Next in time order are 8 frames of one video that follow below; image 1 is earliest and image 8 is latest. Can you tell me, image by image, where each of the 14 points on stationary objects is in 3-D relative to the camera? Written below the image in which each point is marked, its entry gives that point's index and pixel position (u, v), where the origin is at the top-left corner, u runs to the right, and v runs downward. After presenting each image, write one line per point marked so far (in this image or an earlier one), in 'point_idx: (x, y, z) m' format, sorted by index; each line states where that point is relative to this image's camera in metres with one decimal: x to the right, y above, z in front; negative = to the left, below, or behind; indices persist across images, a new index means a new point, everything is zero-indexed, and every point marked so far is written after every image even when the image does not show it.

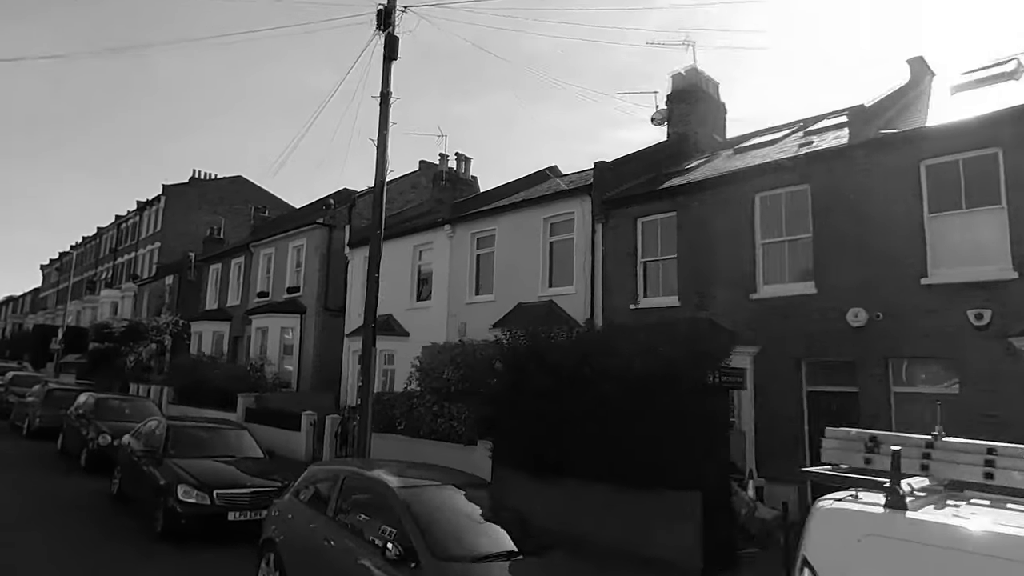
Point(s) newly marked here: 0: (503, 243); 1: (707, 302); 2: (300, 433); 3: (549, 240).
0: (-0.3, +1.1, +15.9) m
1: (+3.6, -0.3, +11.8) m
2: (-5.0, -3.4, +14.8) m
3: (+0.8, +1.2, +15.0) m
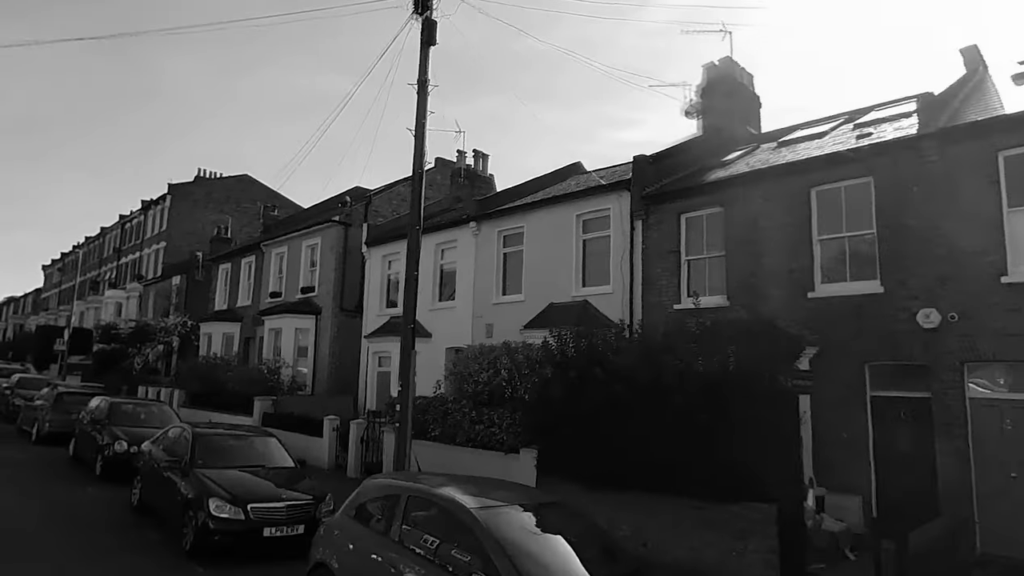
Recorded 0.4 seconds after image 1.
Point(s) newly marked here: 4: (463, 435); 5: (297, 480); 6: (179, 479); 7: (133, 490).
0: (+0.4, +1.2, +15.3) m
1: (+4.3, -0.2, +11.1) m
2: (-4.3, -3.4, +14.2) m
3: (+1.5, +1.2, +14.3) m
4: (-0.9, -2.5, +11.0) m
5: (-3.1, -2.8, +9.1) m
6: (-4.7, -2.7, +8.9) m
7: (-6.2, -3.3, +10.4) m
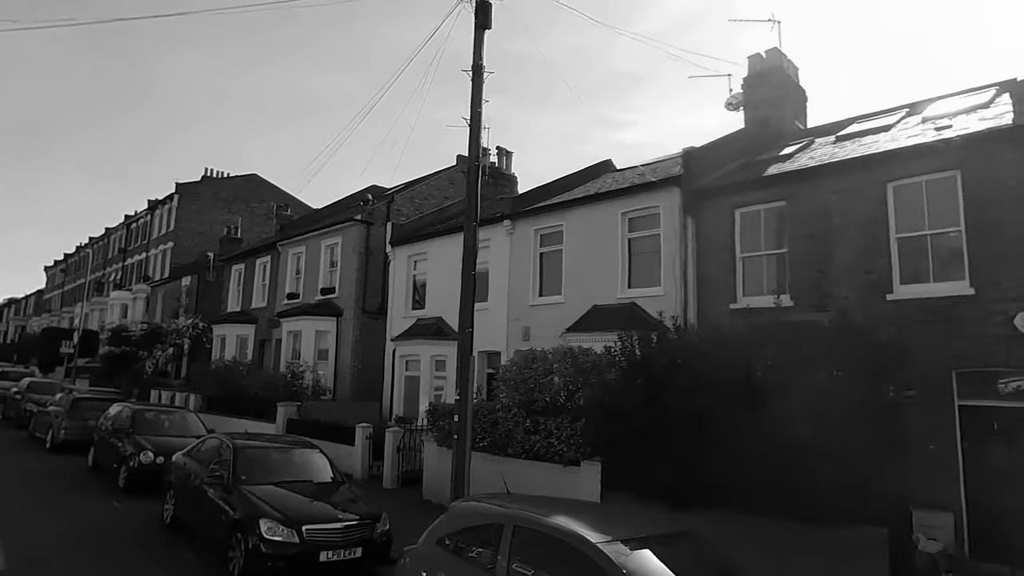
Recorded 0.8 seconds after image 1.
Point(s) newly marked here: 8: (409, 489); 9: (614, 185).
0: (+1.3, +1.1, +14.6) m
1: (+5.2, -0.3, +10.5) m
2: (-3.3, -3.4, +13.5) m
3: (+2.5, +1.2, +13.7) m
4: (+0.1, -2.6, +10.3) m
5: (-2.2, -2.8, +8.4) m
6: (-3.7, -2.7, +8.2) m
7: (-5.3, -3.3, +9.7) m
8: (-2.1, -4.0, +12.5) m
9: (+2.3, +2.4, +14.3) m
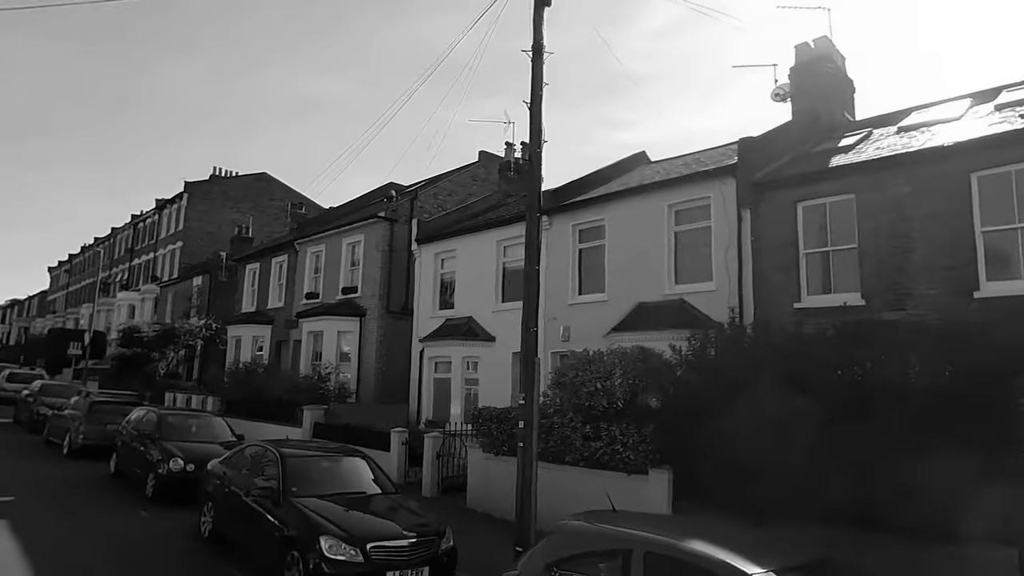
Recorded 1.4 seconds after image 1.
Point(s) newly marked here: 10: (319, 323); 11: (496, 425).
0: (+2.2, +1.2, +13.9) m
1: (+6.1, -0.2, +9.8) m
2: (-2.5, -3.3, +12.8) m
3: (+3.3, +1.2, +13.0) m
4: (+0.9, -2.5, +9.6) m
5: (-1.3, -2.7, +7.8) m
6: (-2.9, -2.6, +7.6) m
7: (-4.4, -3.3, +9.0) m
8: (-1.2, -3.9, +11.8) m
9: (+3.2, +2.4, +13.7) m
10: (-6.1, -1.1, +20.0) m
11: (-0.3, -2.4, +11.0) m
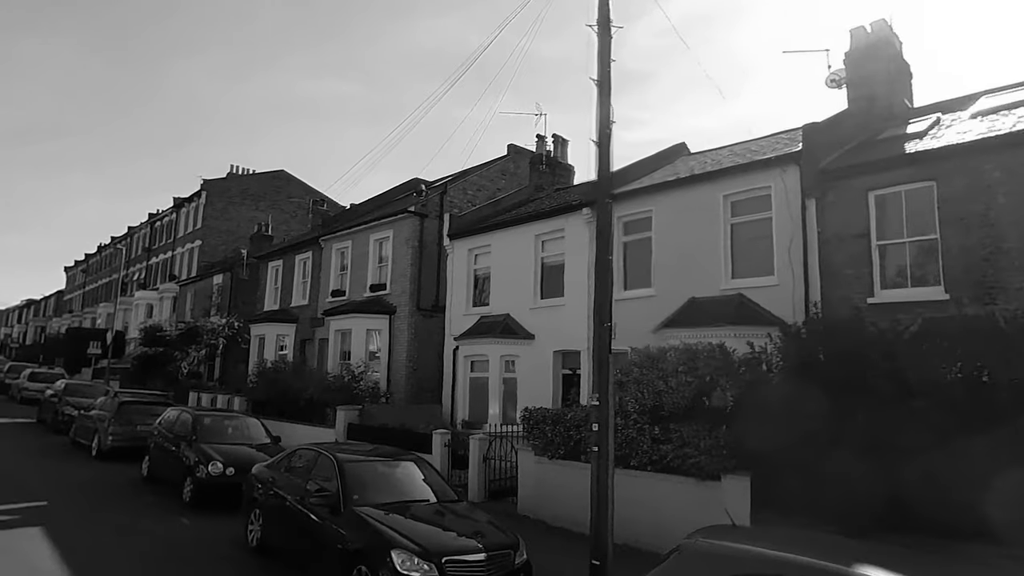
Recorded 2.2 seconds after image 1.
0: (+3.2, +1.3, +13.3) m
1: (+7.0, -0.1, +9.2) m
2: (-1.5, -3.3, +12.3) m
3: (+4.3, +1.3, +12.4) m
4: (+1.8, -2.4, +9.0) m
5: (-0.5, -2.6, +7.2) m
6: (-2.0, -2.6, +7.0) m
7: (-3.5, -3.2, +8.5) m
8: (-0.3, -3.8, +11.3) m
9: (+4.1, +2.5, +13.1) m
10: (-5.0, -1.0, +19.5) m
11: (+0.6, -2.3, +10.4) m
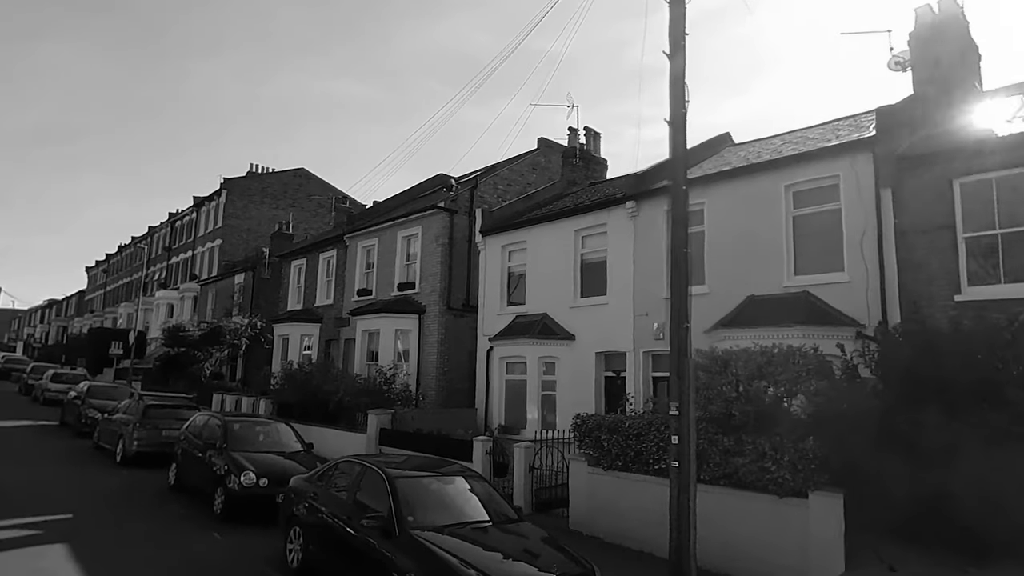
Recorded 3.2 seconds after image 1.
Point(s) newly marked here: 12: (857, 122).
0: (+4.0, +1.3, +12.5) m
1: (+7.8, -0.1, +8.3) m
2: (-0.7, -3.2, +11.6) m
3: (+5.1, +1.4, +11.6) m
4: (+2.6, -2.4, +8.2) m
5: (+0.3, -2.6, +6.5) m
6: (-1.3, -2.5, +6.3) m
7: (-2.8, -3.2, +7.8) m
8: (+0.6, -3.8, +10.5) m
9: (+5.0, +2.6, +12.2) m
10: (-4.0, -1.0, +18.8) m
11: (+1.4, -2.2, +9.6) m
12: (+6.7, +3.2, +12.4) m
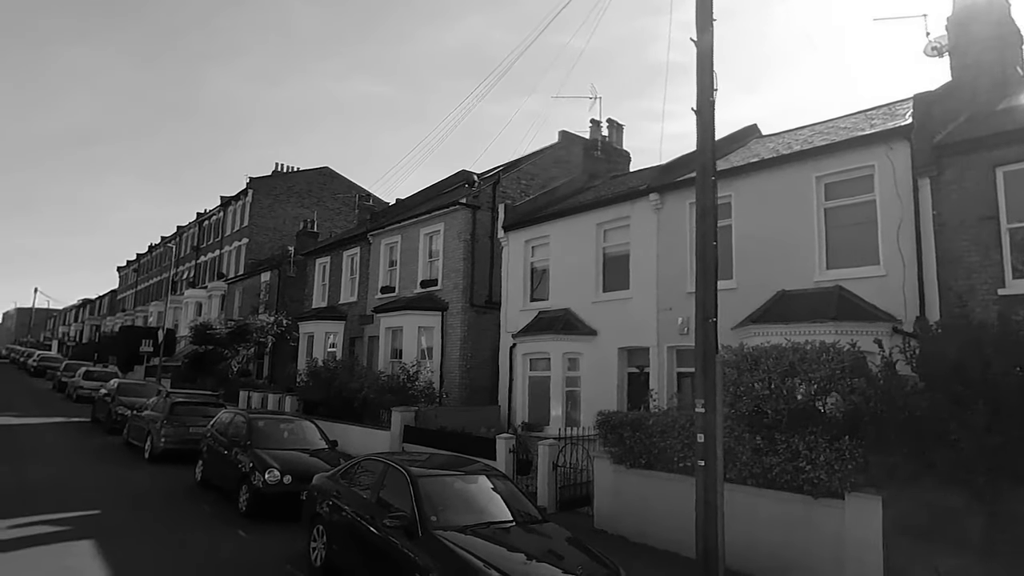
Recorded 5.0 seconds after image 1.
0: (+4.5, +1.4, +12.2) m
1: (+8.1, 0.0, +7.8) m
2: (-0.3, -3.2, +11.5) m
3: (+5.5, +1.5, +11.2) m
4: (+2.9, -2.3, +8.0) m
5: (+0.5, -2.6, +6.4) m
6: (-1.0, -2.5, +6.2) m
7: (-2.5, -3.1, +7.8) m
8: (+1.0, -3.7, +10.4) m
9: (+5.4, +2.7, +11.9) m
10: (-3.4, -0.9, +18.8) m
11: (+1.8, -2.2, +9.4) m
12: (+7.2, +3.3, +11.9) m
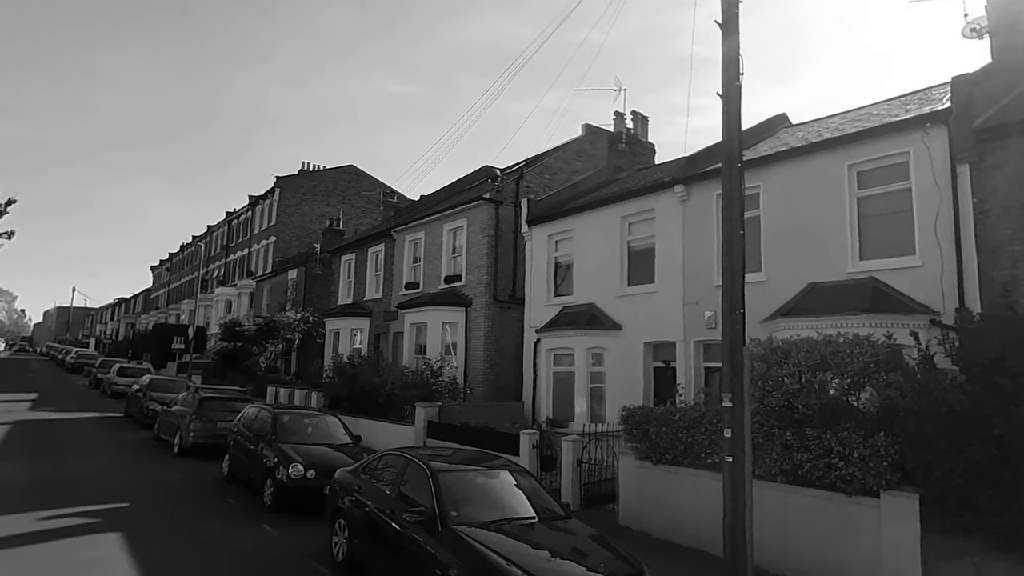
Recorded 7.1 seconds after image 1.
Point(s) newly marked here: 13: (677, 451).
0: (+4.9, +1.6, +11.9) m
1: (+8.3, +0.2, +7.4) m
2: (+0.2, -3.0, +11.4) m
3: (+5.9, +1.6, +10.8) m
4: (+3.2, -2.2, +7.8) m
5: (+0.7, -2.5, +6.2) m
6: (-0.8, -2.4, +6.1) m
7: (-2.2, -3.1, +7.8) m
8: (+1.4, -3.6, +10.2) m
9: (+5.8, +2.8, +11.5) m
10: (-2.6, -0.8, +18.8) m
11: (+2.1, -2.1, +9.2) m
12: (+7.6, +3.5, +11.5) m
13: (+2.3, -2.3, +8.9) m
